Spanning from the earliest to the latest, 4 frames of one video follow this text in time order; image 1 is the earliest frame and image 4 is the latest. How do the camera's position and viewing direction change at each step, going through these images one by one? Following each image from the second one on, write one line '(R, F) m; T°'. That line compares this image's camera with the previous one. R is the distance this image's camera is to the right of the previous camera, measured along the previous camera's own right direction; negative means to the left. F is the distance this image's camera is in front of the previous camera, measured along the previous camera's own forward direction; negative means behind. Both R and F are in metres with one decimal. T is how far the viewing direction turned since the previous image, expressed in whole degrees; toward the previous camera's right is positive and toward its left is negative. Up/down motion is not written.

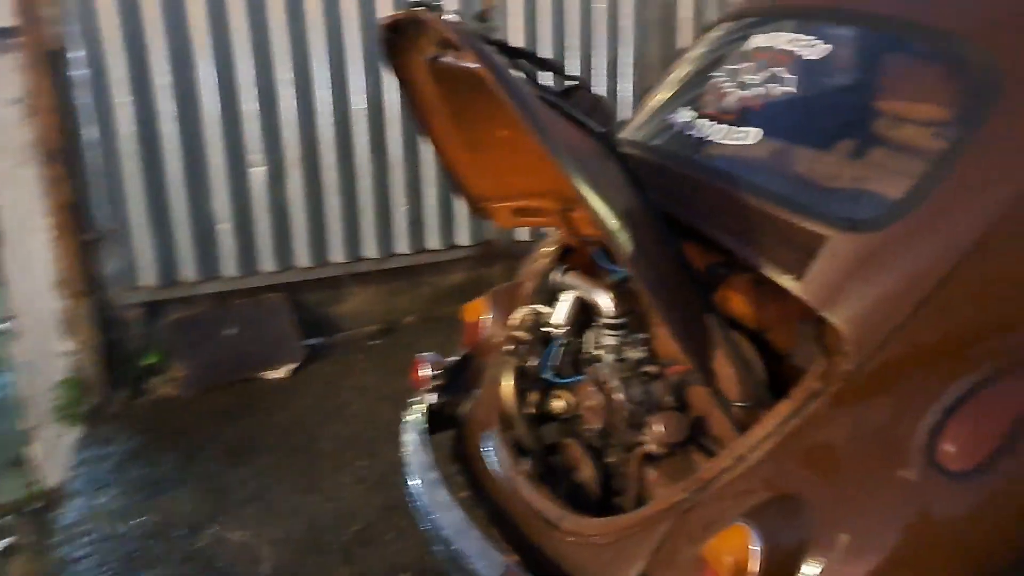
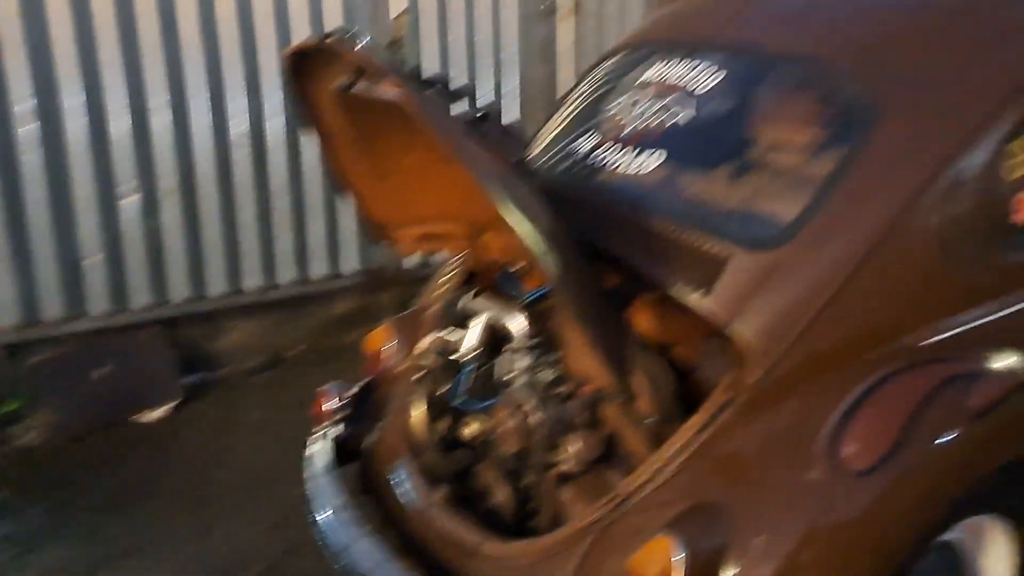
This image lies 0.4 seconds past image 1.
(-0.1, 0.0) m; +9°
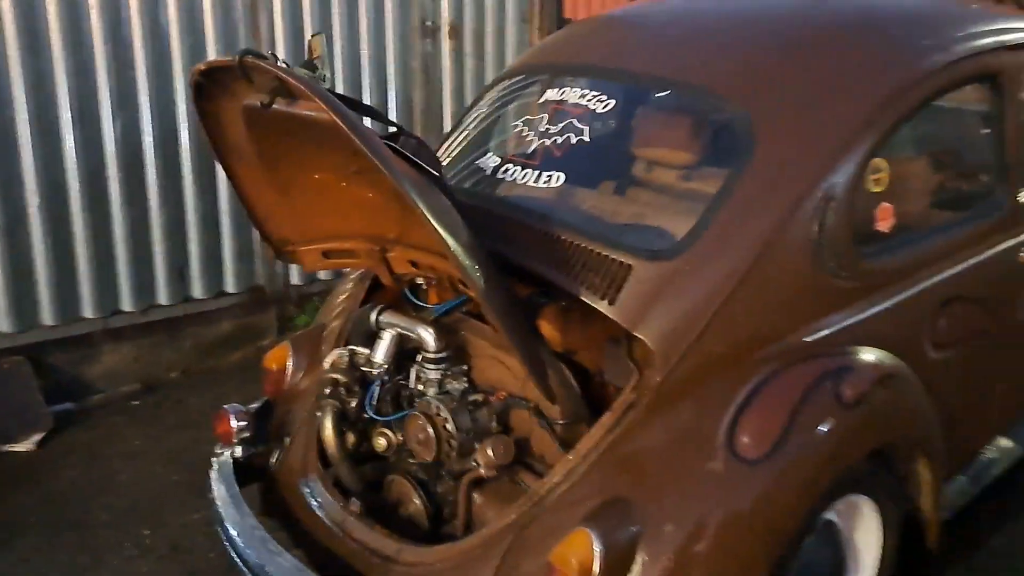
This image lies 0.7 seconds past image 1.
(-0.1, -0.1) m; +9°
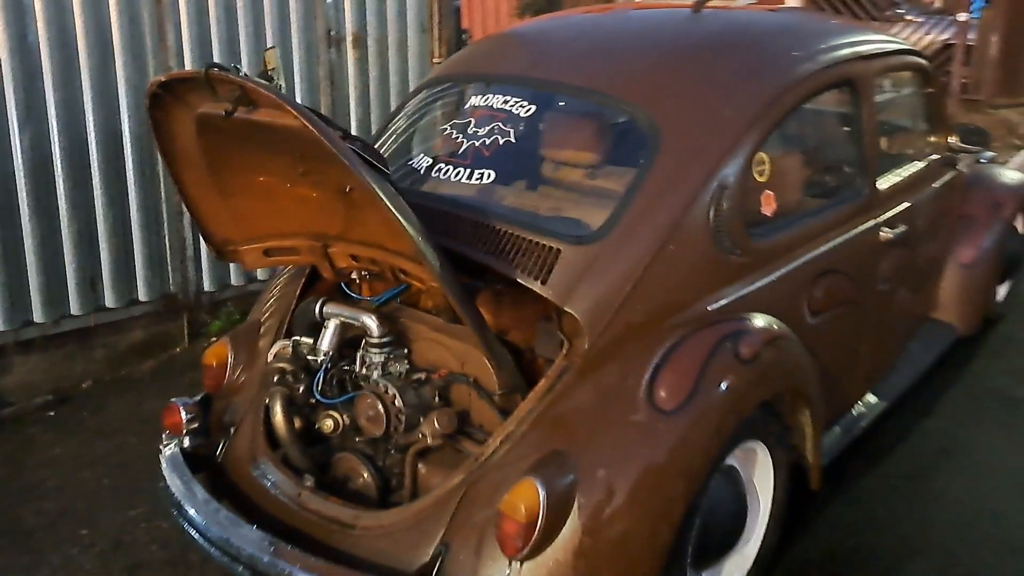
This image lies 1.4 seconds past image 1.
(-0.2, -0.2) m; +8°
